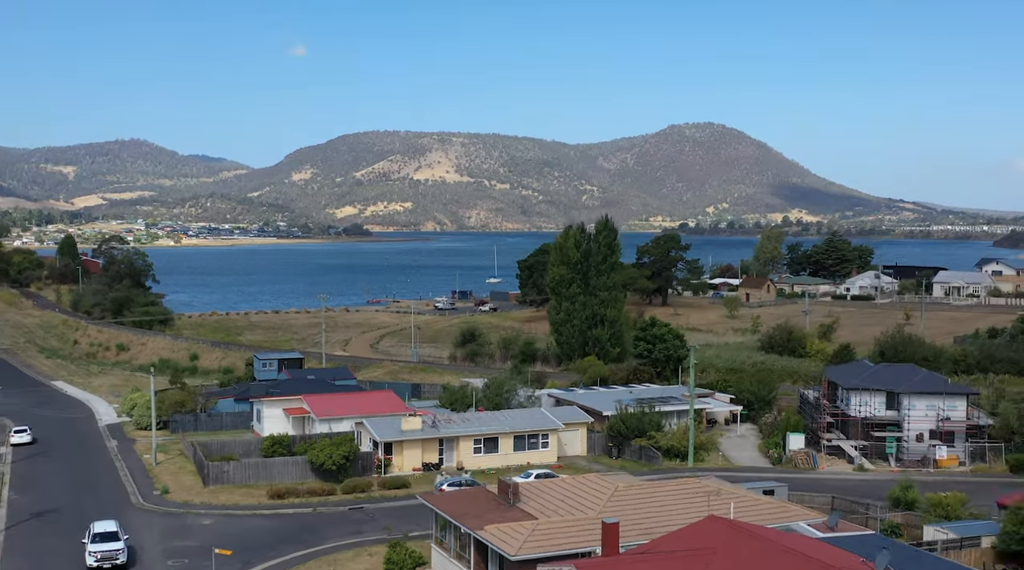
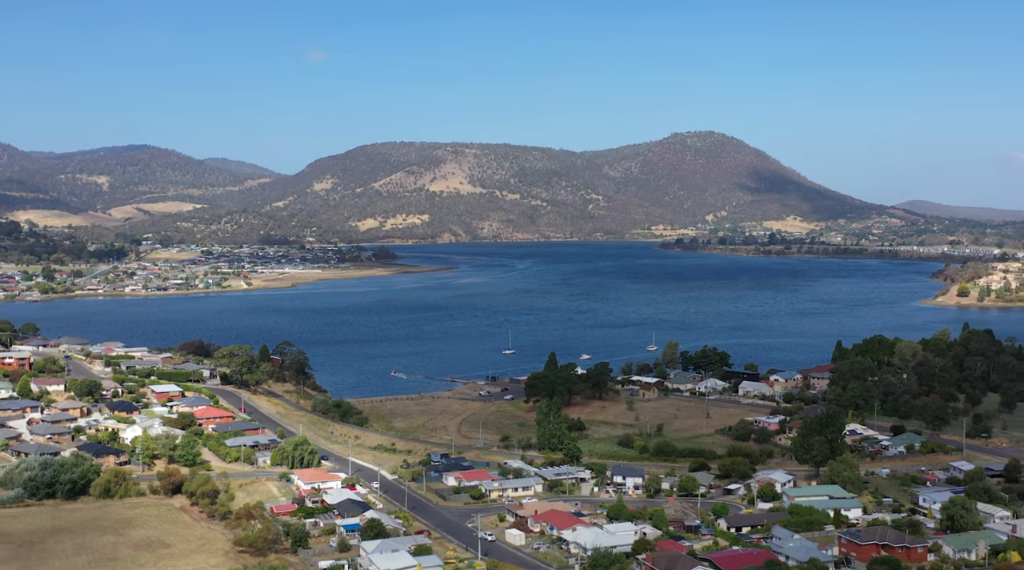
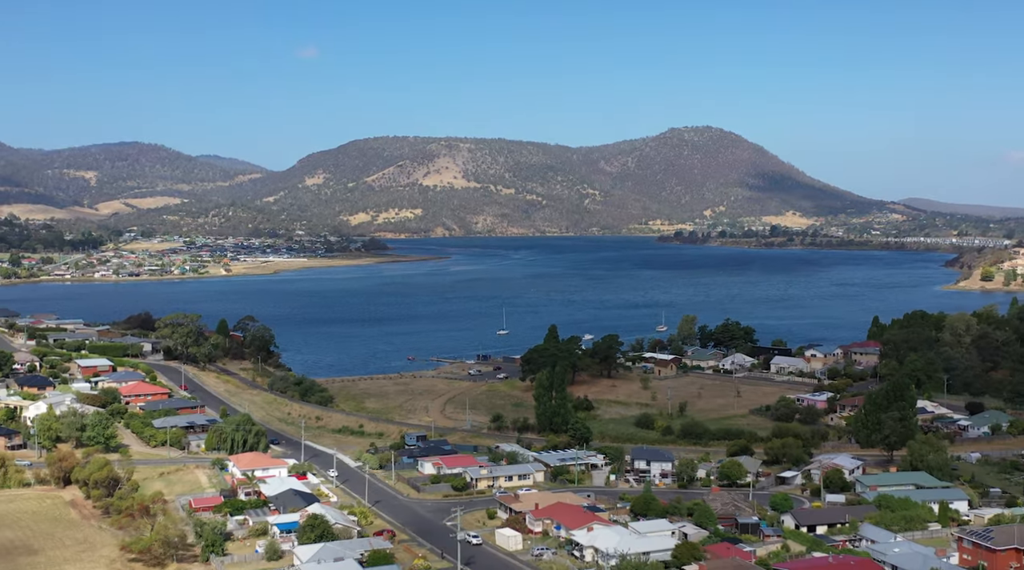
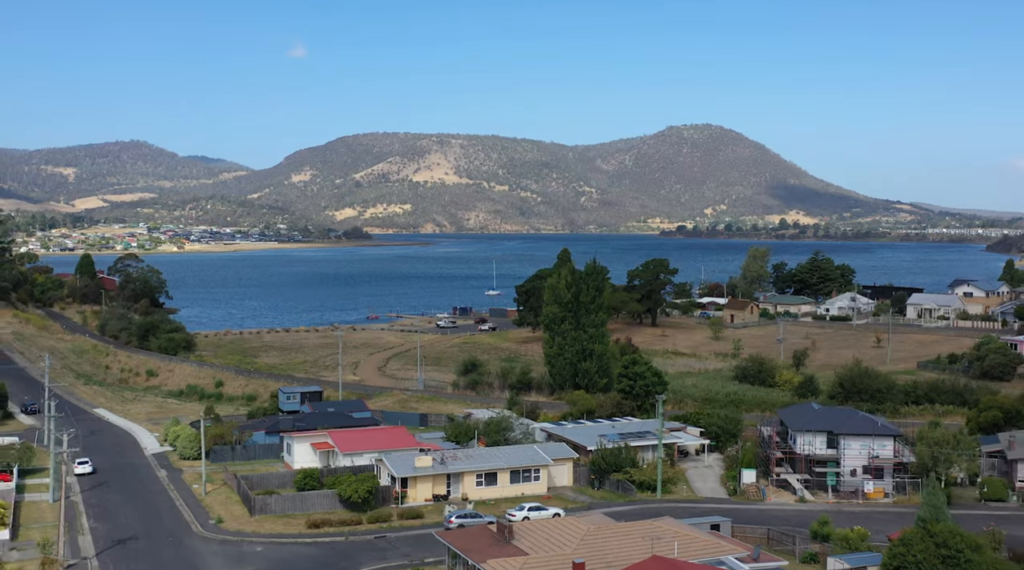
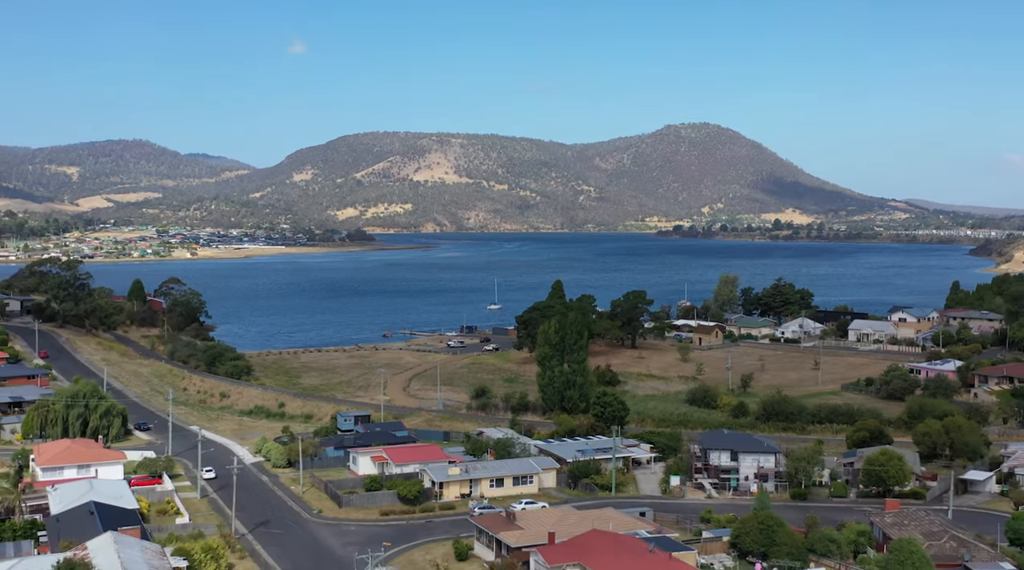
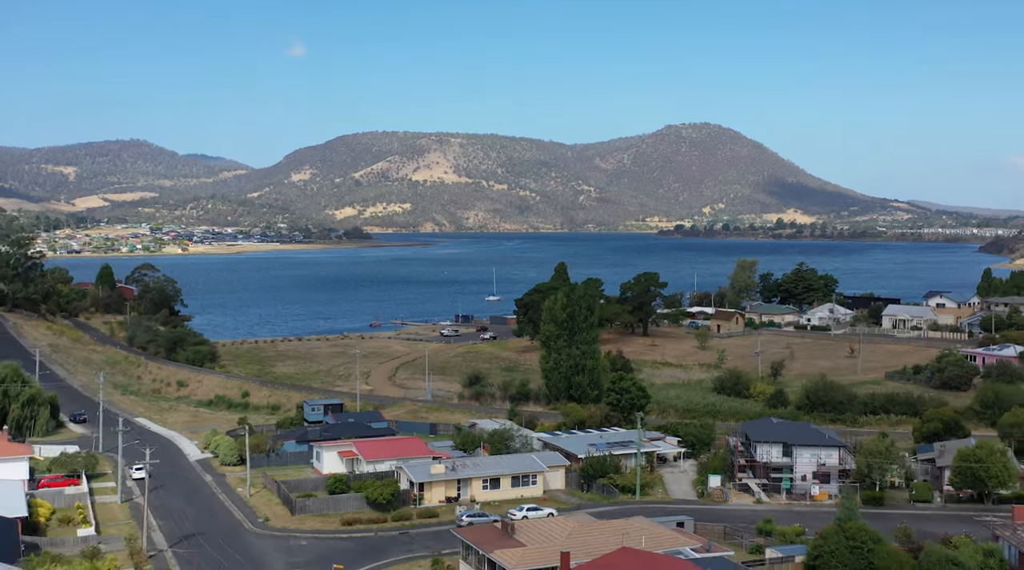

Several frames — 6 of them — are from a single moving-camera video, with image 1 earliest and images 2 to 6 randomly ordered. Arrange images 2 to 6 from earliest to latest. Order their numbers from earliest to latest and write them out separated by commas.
4, 6, 5, 3, 2
